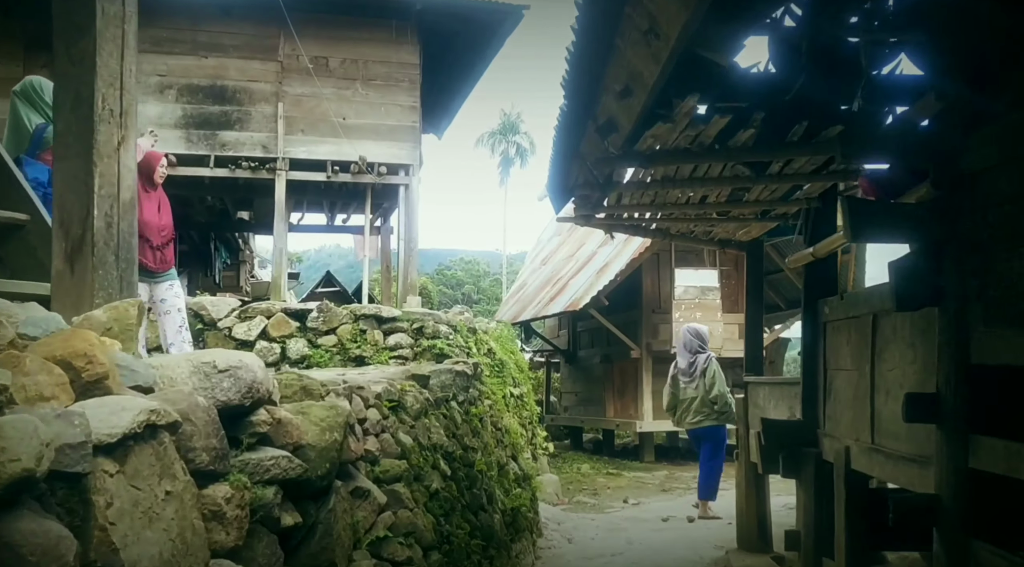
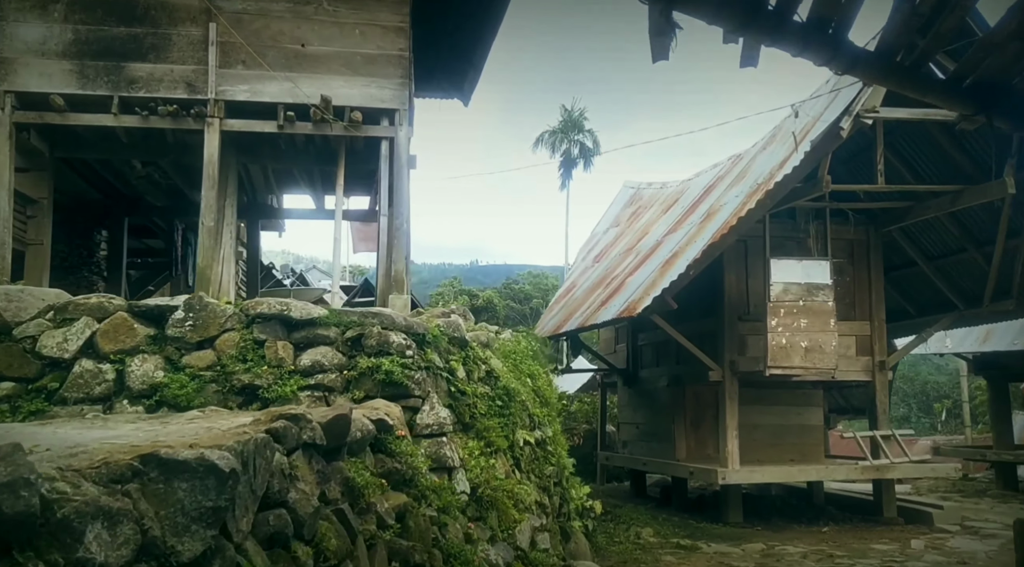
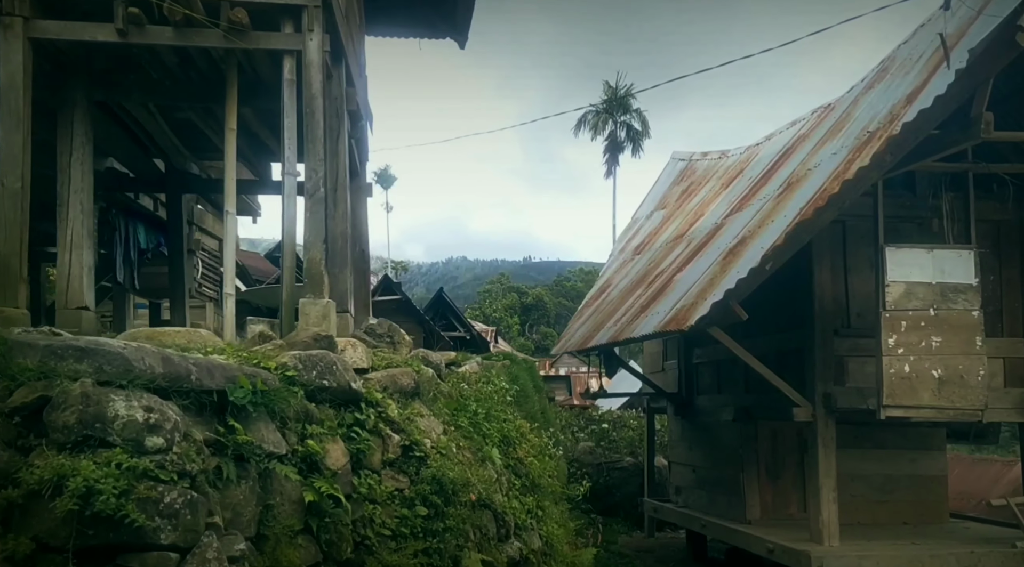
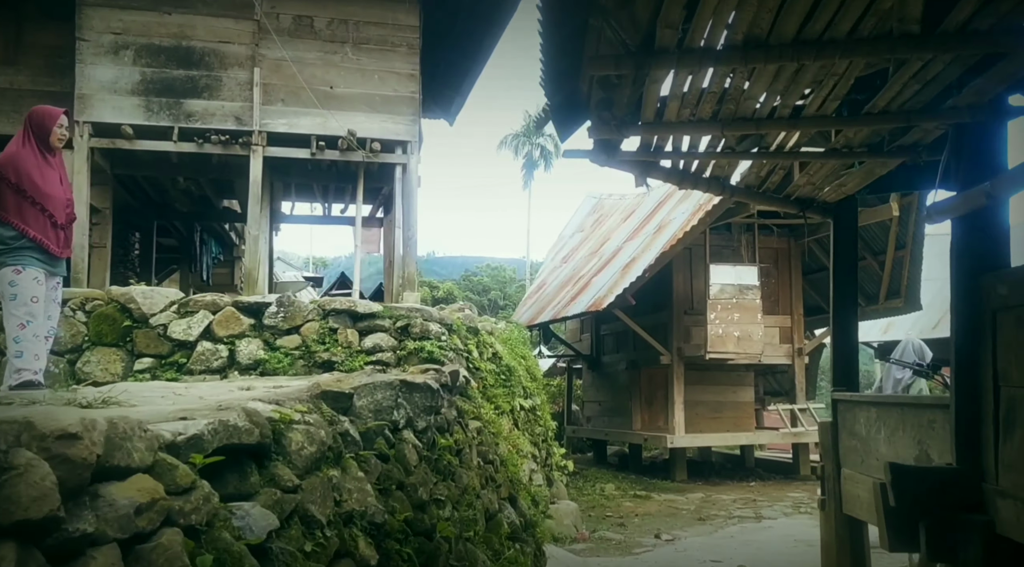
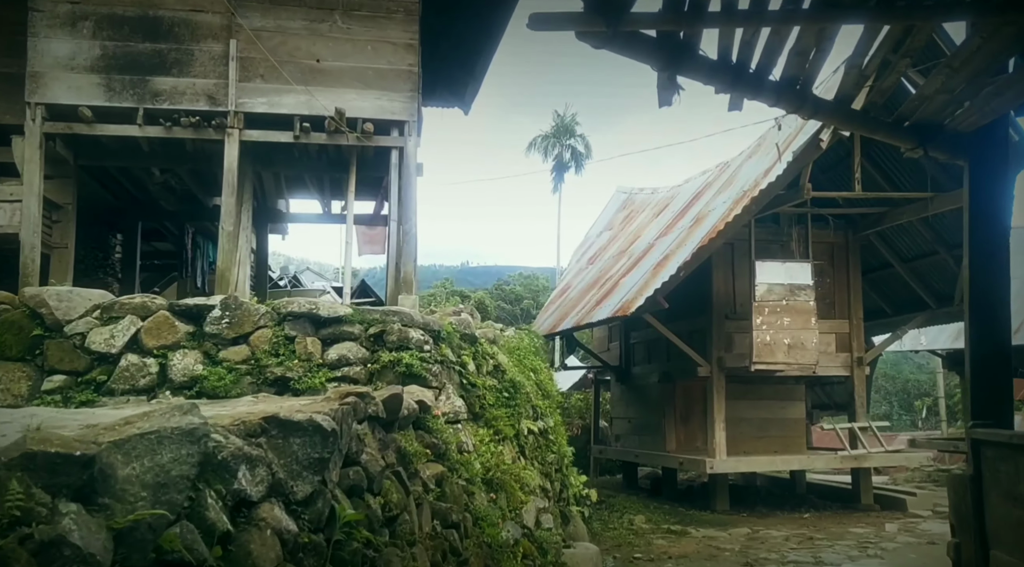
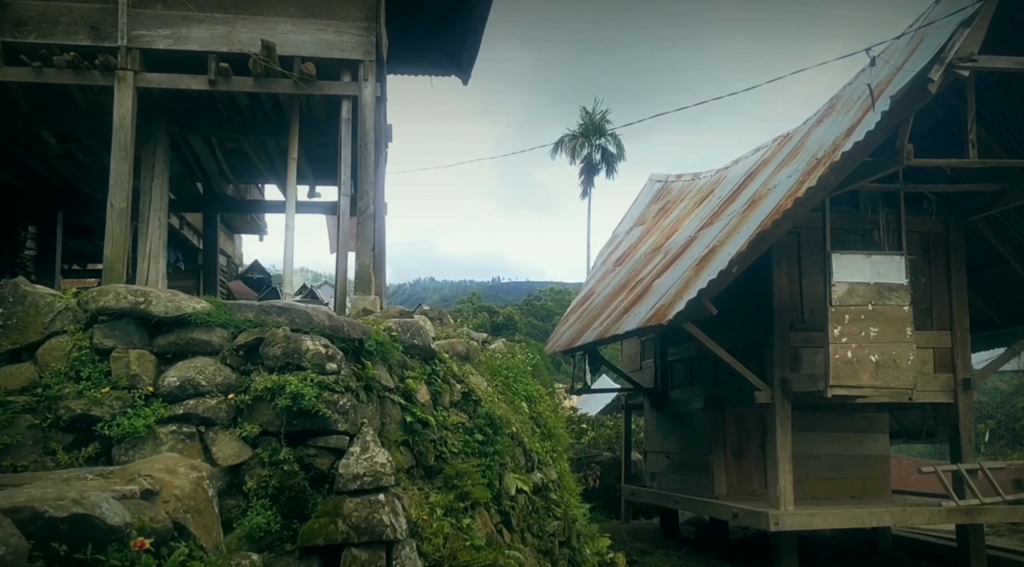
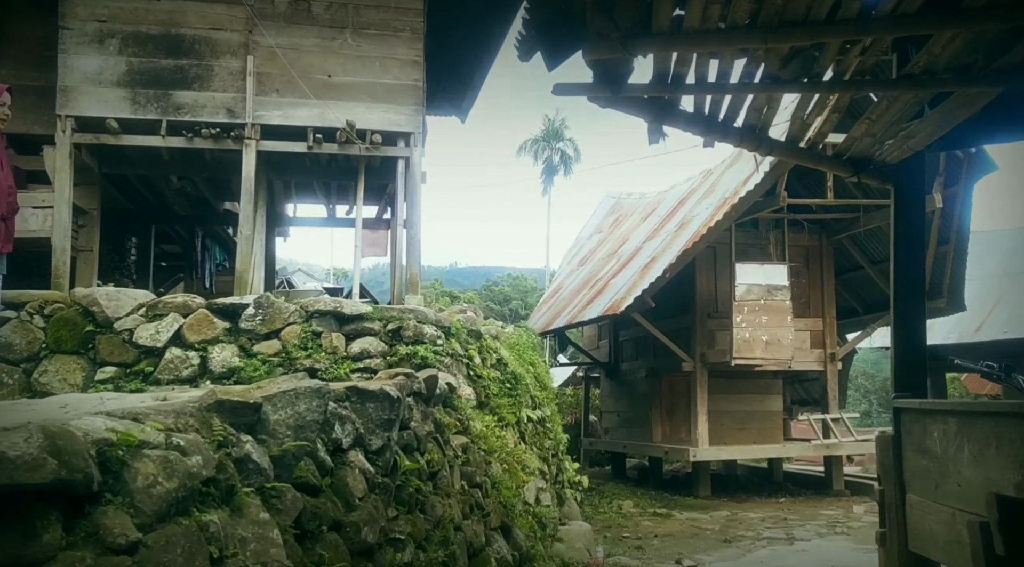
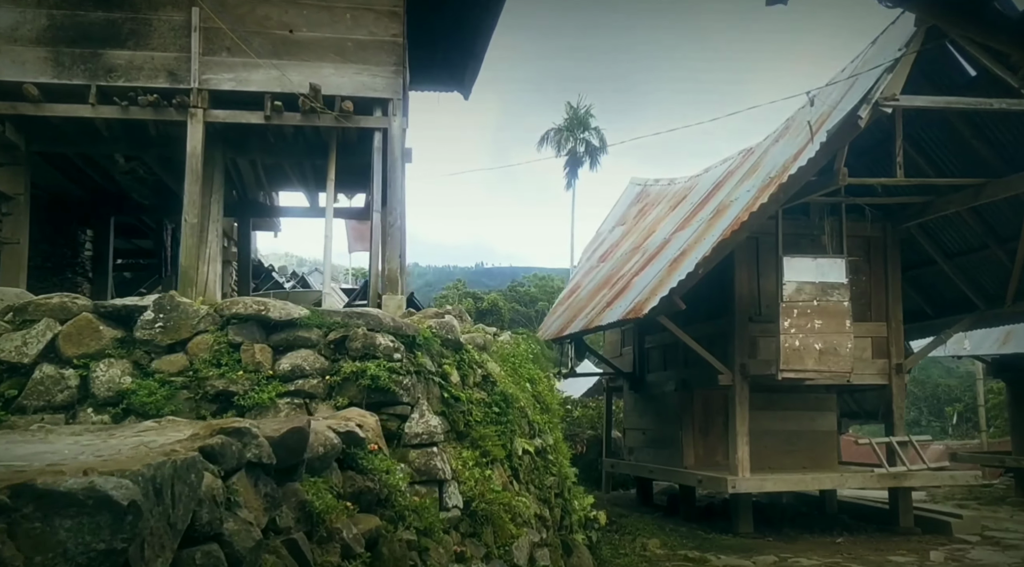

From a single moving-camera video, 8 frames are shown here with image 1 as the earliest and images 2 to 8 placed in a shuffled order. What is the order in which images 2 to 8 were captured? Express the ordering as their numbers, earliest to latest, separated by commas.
4, 7, 5, 2, 8, 6, 3
